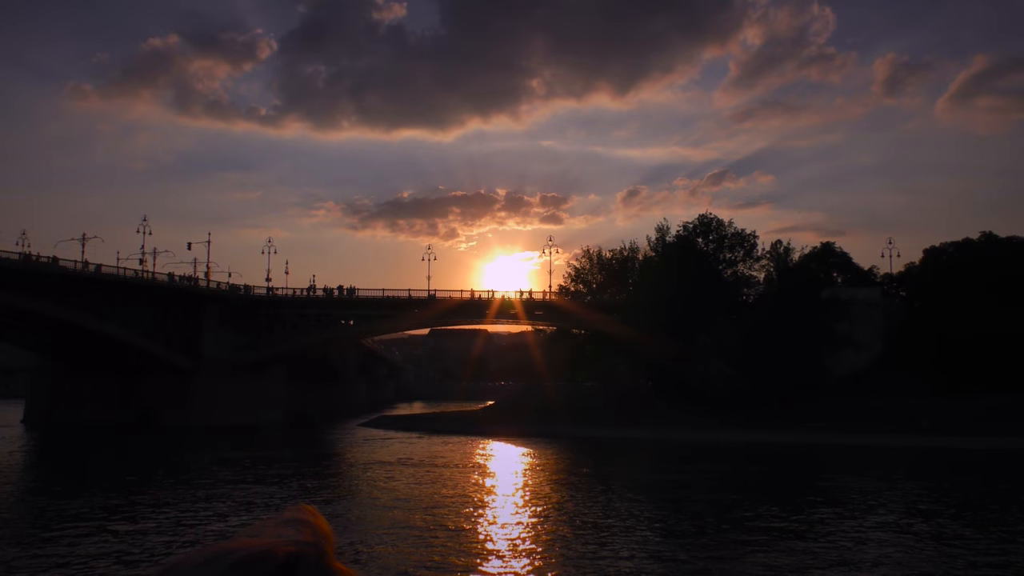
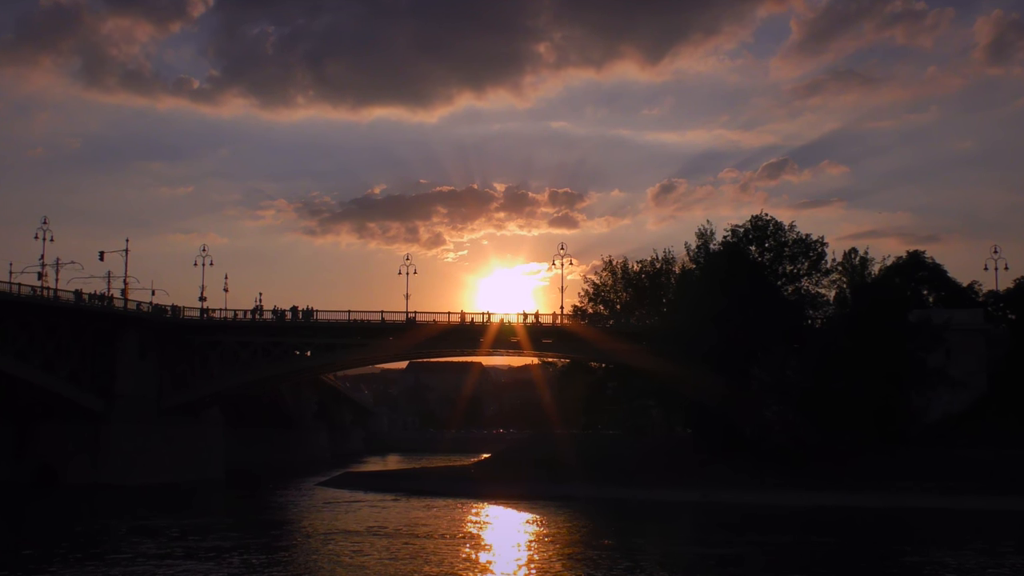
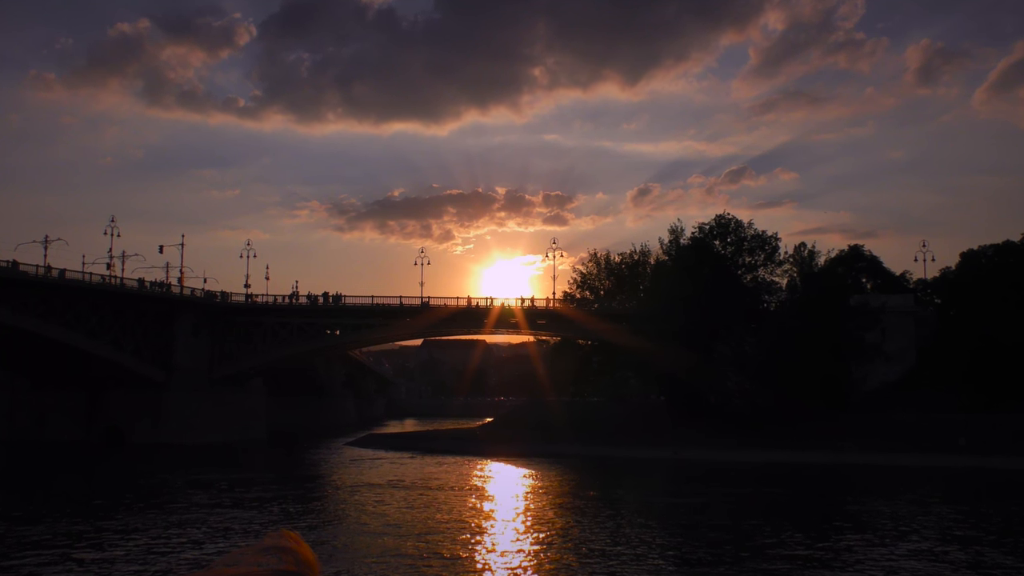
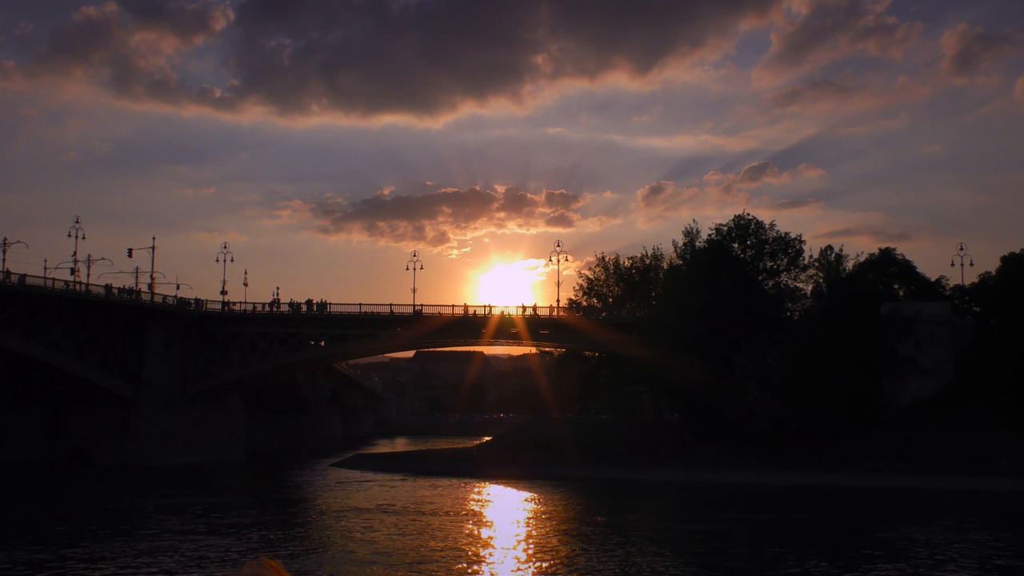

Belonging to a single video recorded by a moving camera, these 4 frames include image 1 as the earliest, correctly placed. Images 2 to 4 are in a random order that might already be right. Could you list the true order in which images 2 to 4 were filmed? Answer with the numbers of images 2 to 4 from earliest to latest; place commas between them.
3, 4, 2
